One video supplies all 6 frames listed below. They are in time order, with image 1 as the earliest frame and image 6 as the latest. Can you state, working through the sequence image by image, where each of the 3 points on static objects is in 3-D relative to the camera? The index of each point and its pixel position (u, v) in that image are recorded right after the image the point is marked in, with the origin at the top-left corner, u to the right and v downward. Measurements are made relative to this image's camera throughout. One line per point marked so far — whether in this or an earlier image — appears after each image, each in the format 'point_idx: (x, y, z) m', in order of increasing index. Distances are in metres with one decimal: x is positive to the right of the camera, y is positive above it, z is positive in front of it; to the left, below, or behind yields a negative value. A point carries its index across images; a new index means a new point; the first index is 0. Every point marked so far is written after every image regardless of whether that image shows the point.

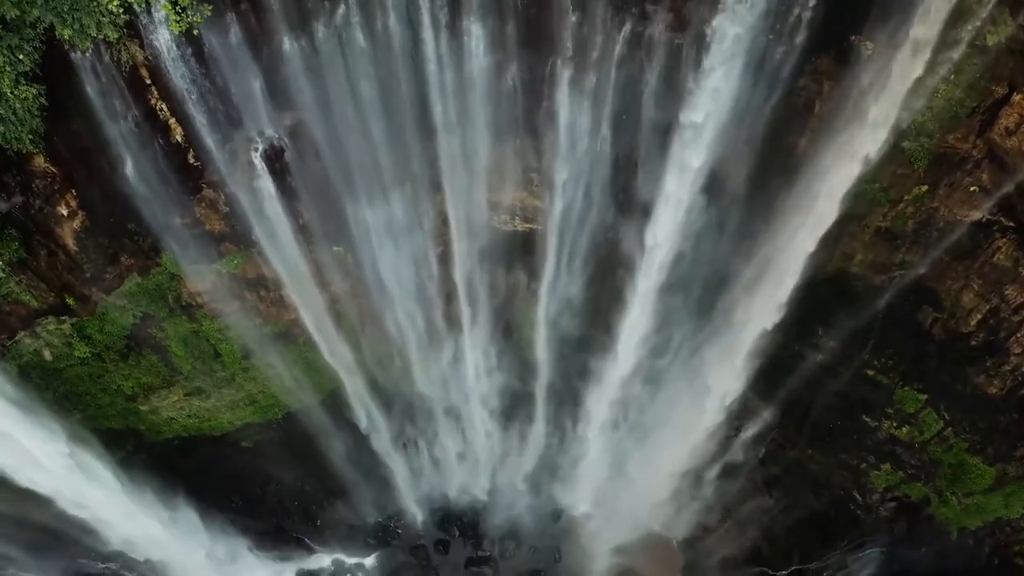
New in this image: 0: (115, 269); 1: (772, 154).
0: (-5.1, +0.3, +9.0) m
1: (+3.3, +1.7, +8.9) m
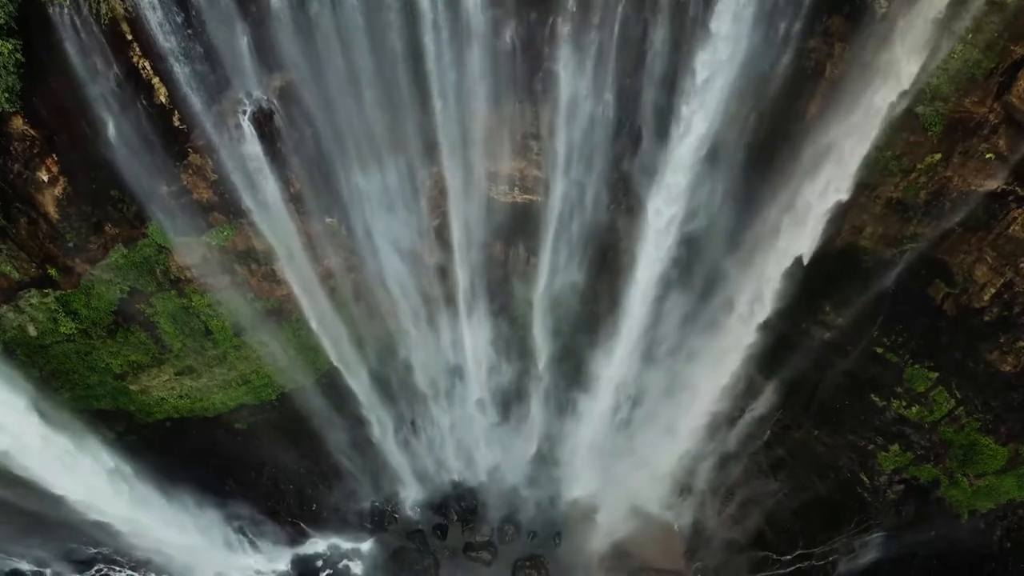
0: (-5.2, +0.6, +8.7) m
1: (+3.3, +2.1, +8.6) m
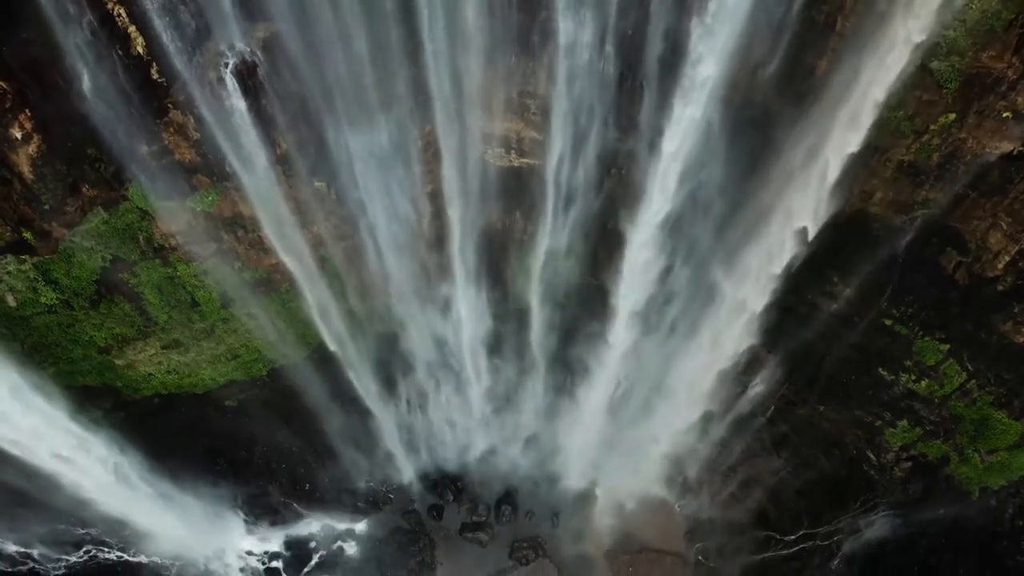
0: (-5.2, +1.0, +8.4) m
1: (+3.2, +2.5, +8.2) m
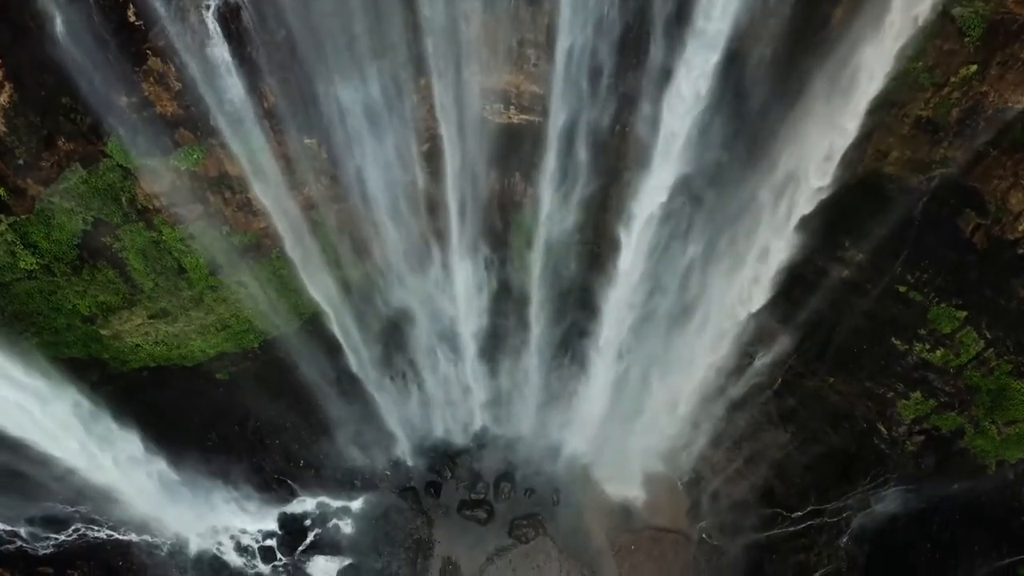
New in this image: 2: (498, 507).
0: (-5.2, +1.5, +8.0) m
1: (+3.2, +2.9, +7.8) m
2: (-0.2, -3.7, +11.9) m
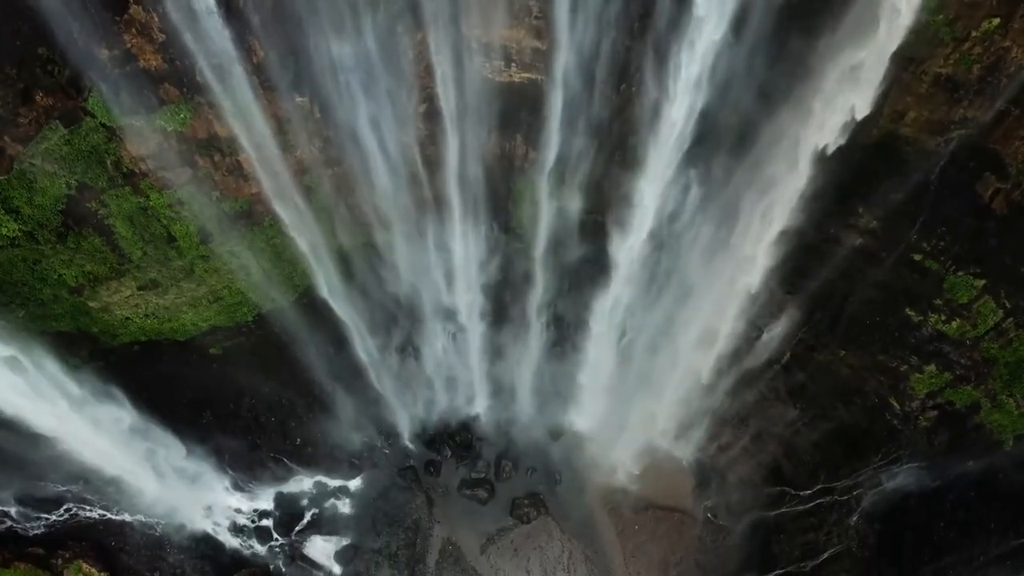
0: (-5.2, +1.8, +7.7) m
1: (+3.2, +3.3, +7.4) m
2: (-0.2, -3.3, +11.6) m
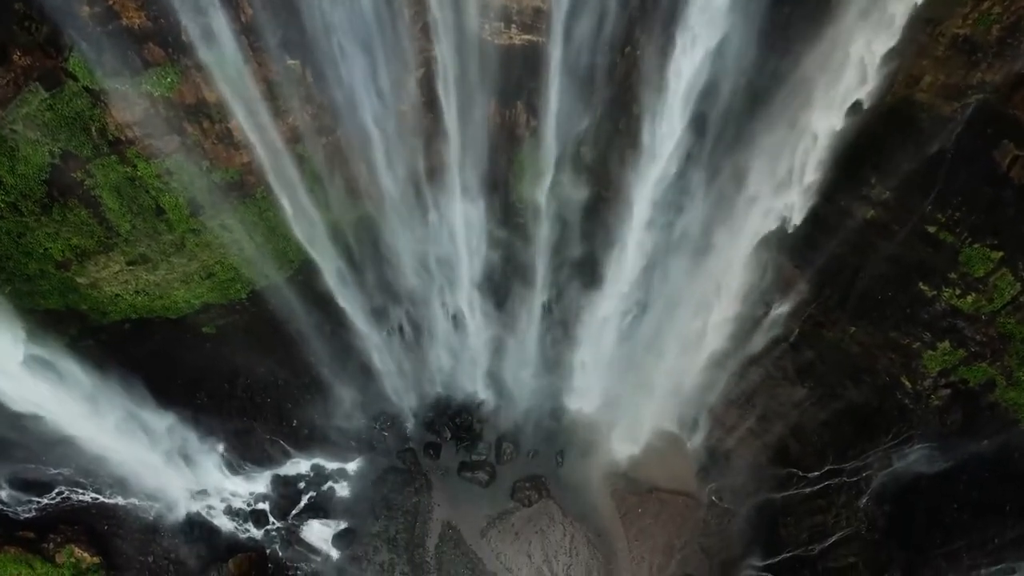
0: (-5.2, +2.1, +7.4) m
1: (+3.2, +3.6, +7.1) m
2: (-0.2, -2.9, +11.4) m
